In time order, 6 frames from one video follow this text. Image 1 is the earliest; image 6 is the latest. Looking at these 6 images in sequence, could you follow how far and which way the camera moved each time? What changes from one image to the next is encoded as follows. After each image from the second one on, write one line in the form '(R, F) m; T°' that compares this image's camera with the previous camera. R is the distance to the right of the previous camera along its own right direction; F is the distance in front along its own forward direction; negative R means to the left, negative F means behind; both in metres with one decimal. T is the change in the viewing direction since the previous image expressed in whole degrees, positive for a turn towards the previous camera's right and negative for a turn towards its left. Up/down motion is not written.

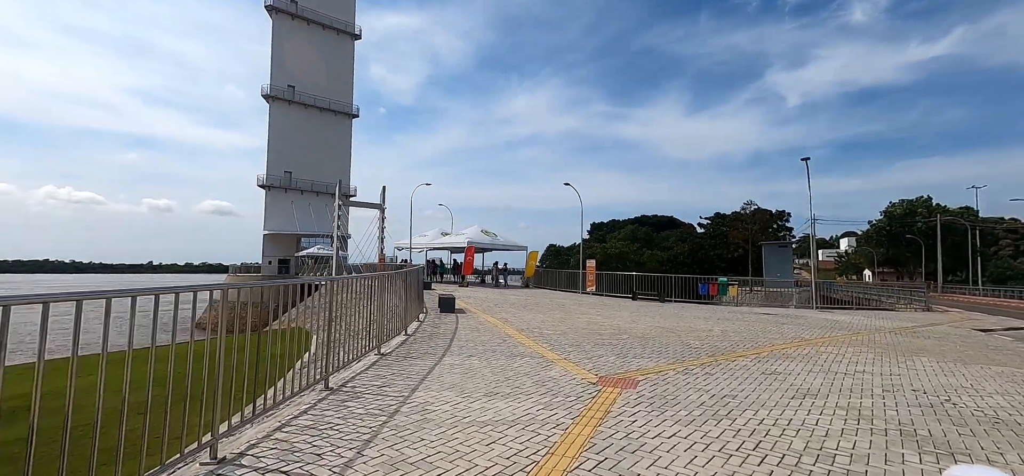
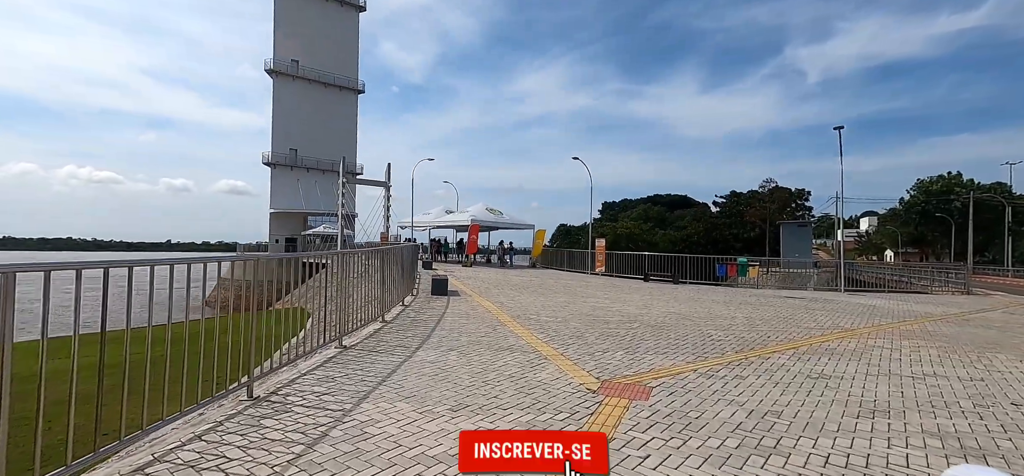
(+0.3, +1.4) m; -1°
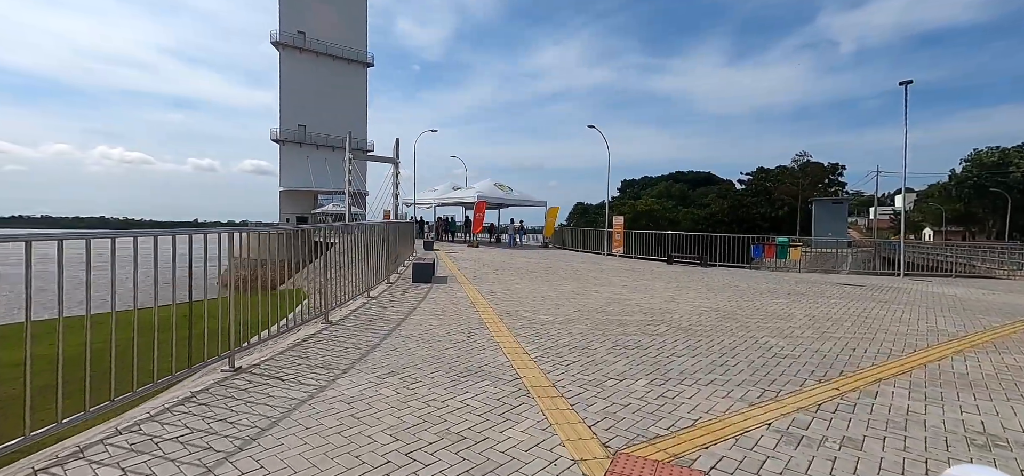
(+0.5, +2.2) m; -2°
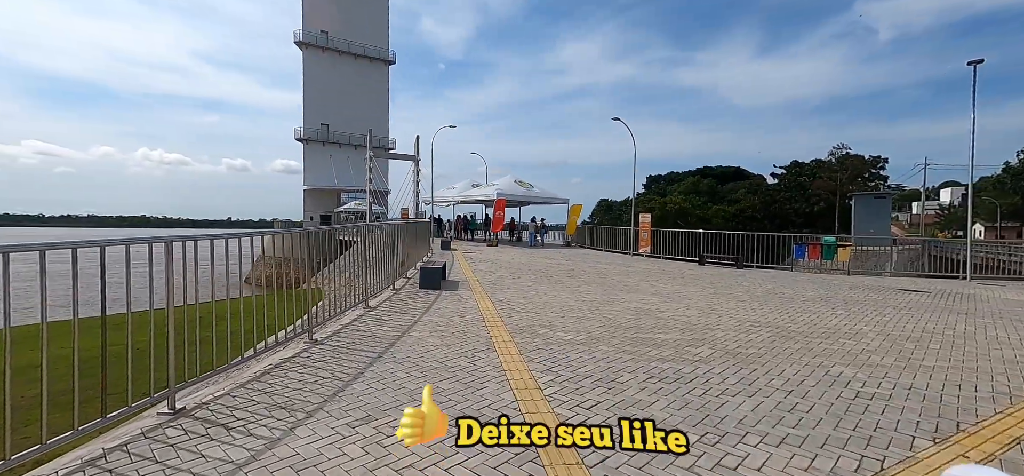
(+0.1, +1.0) m; -3°
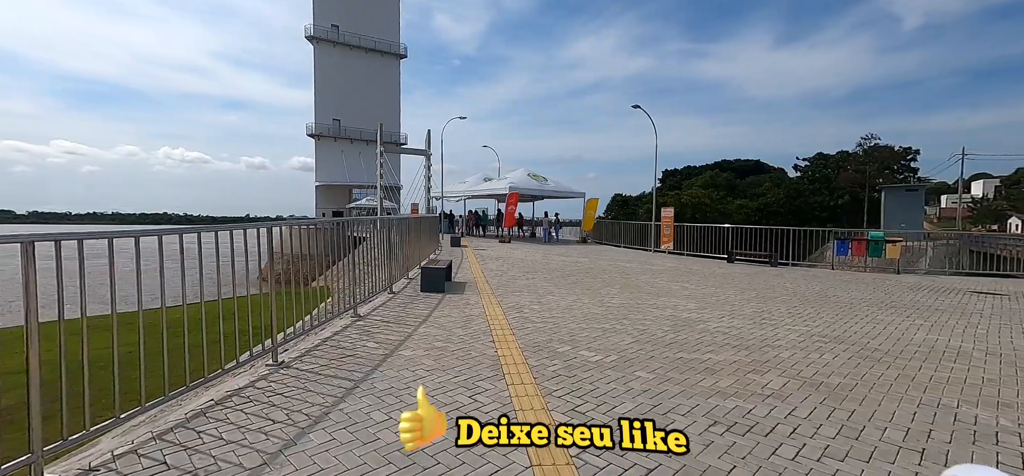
(0.0, +1.2) m; -2°
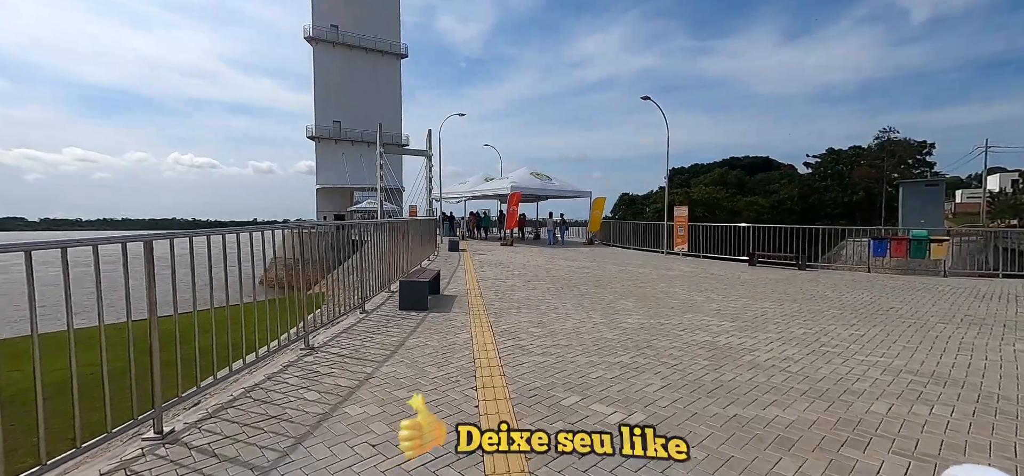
(+0.2, +1.4) m; -1°
